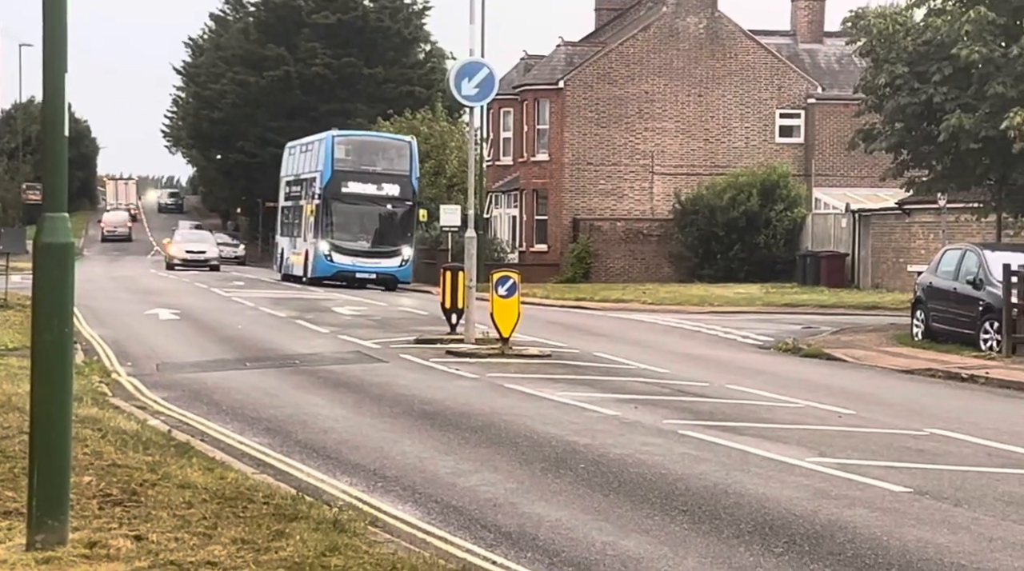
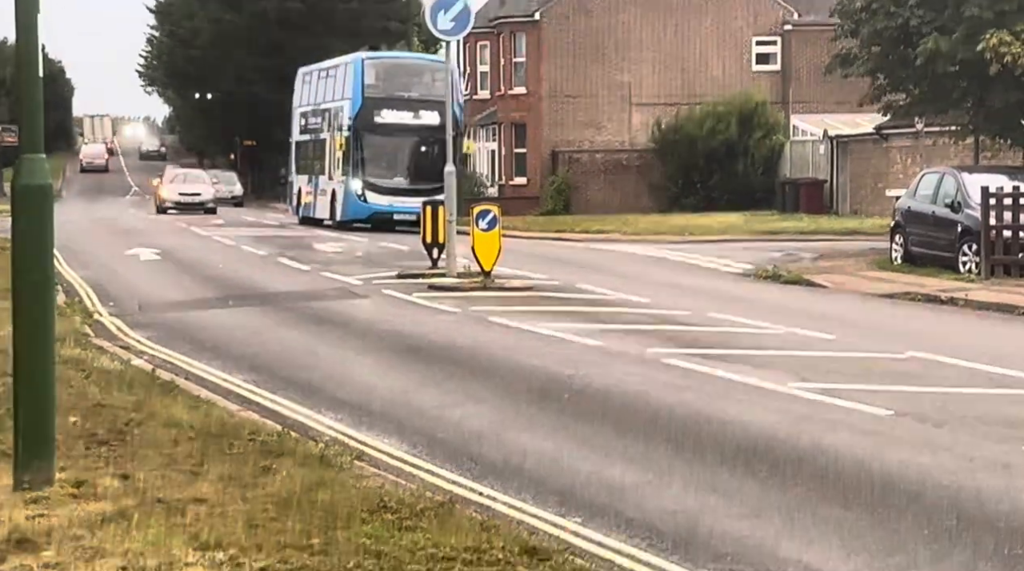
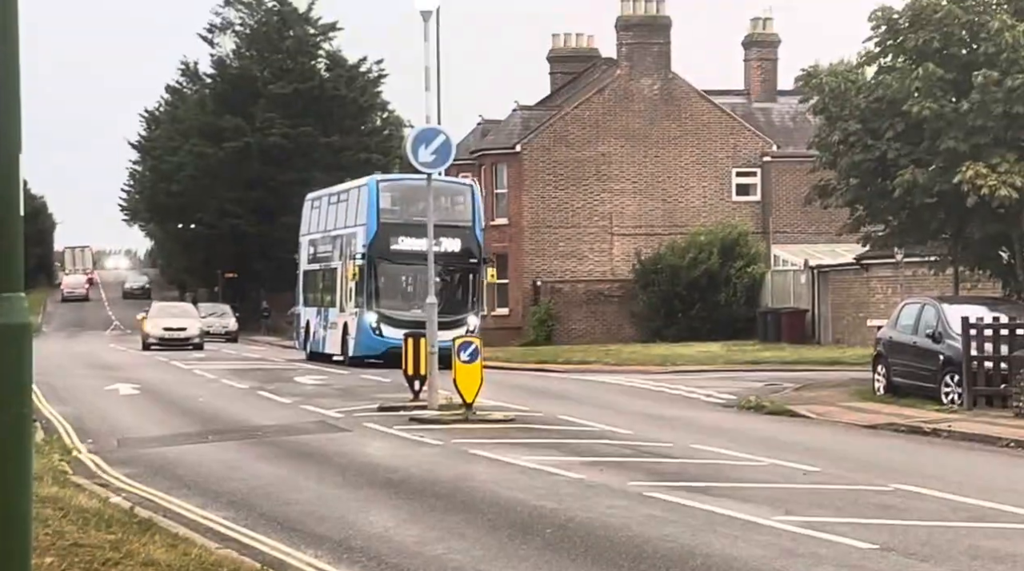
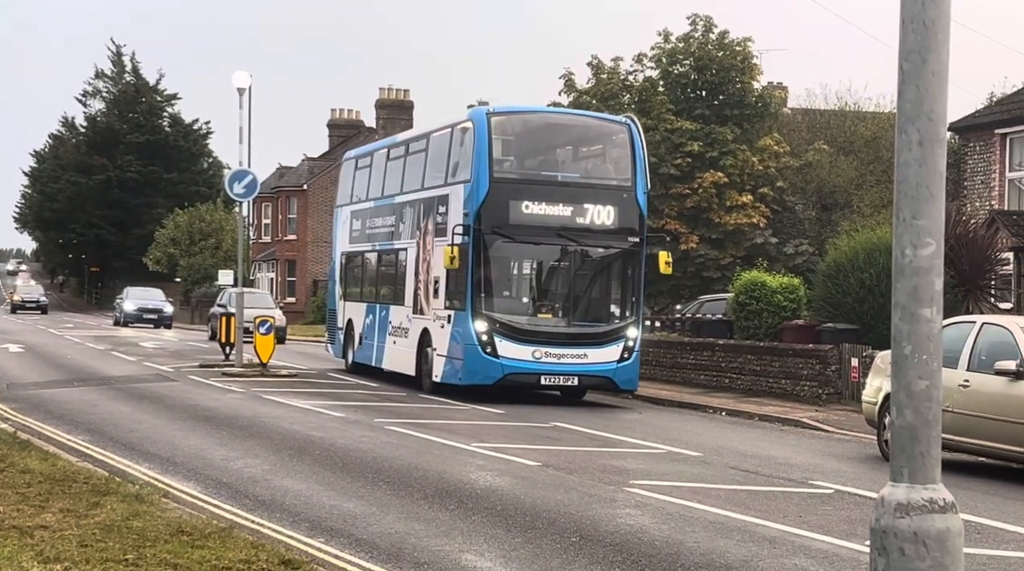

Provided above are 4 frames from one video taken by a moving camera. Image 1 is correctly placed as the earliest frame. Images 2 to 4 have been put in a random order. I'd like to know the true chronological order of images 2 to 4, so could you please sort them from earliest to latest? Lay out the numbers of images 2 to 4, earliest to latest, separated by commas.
2, 3, 4
